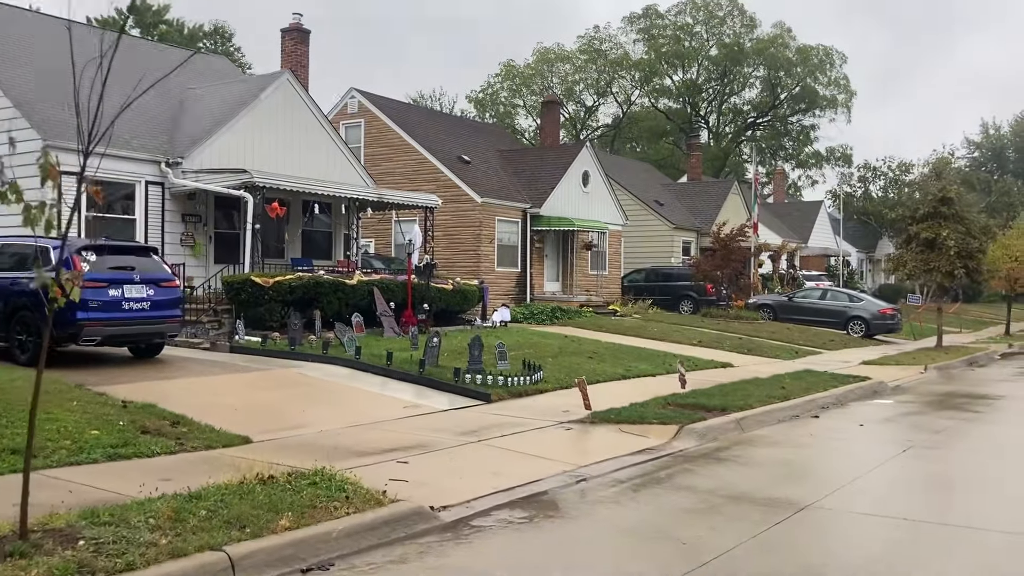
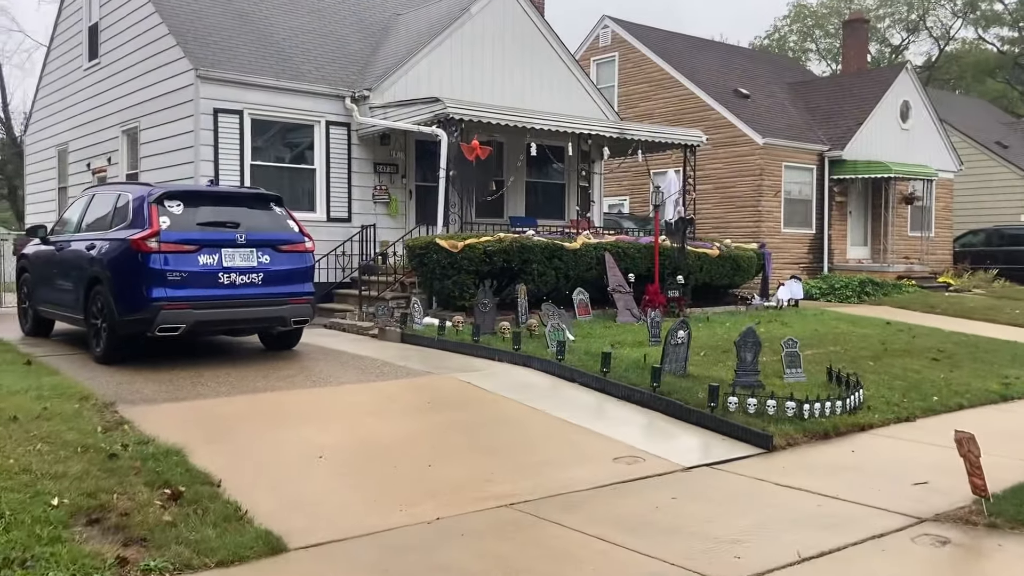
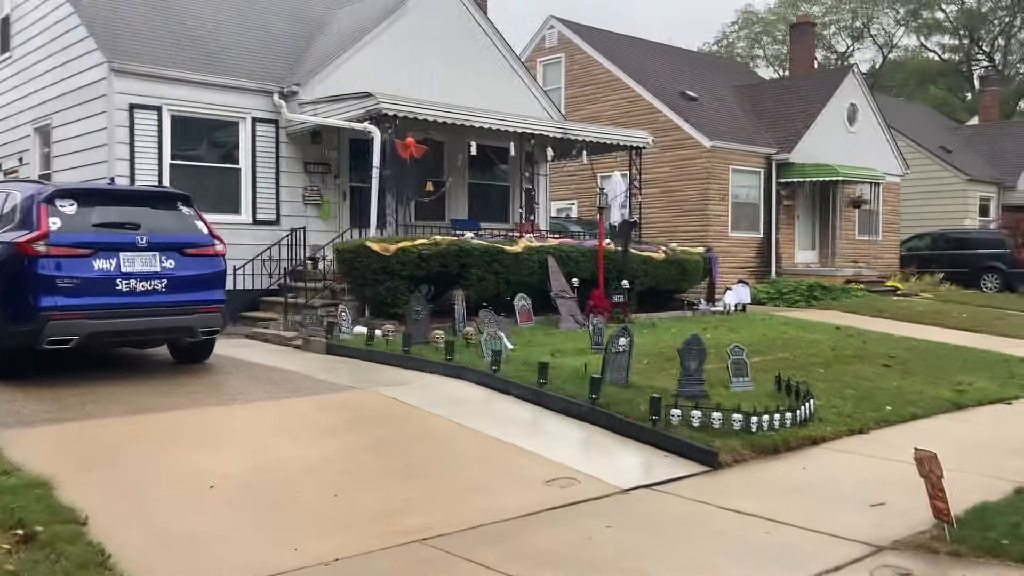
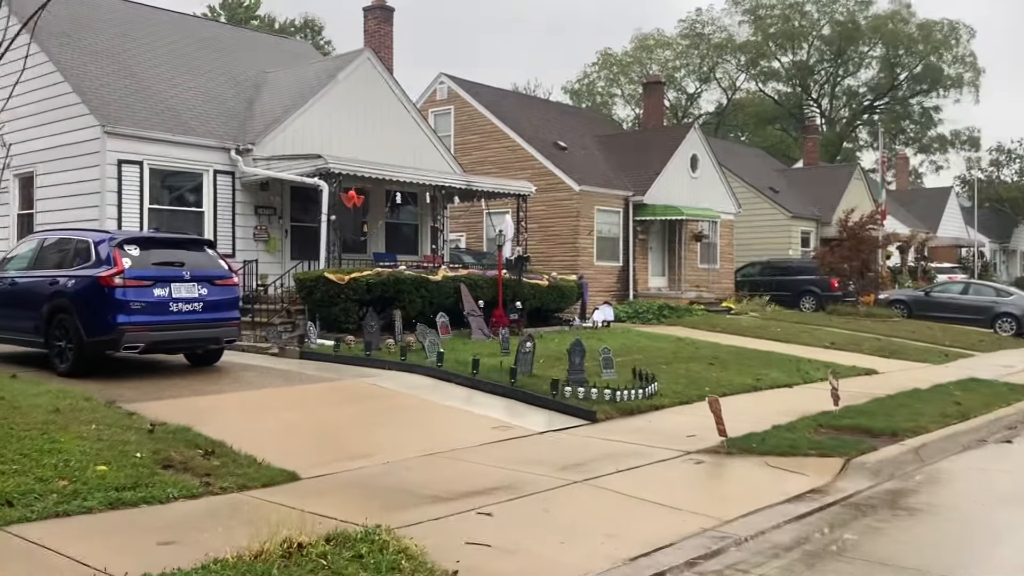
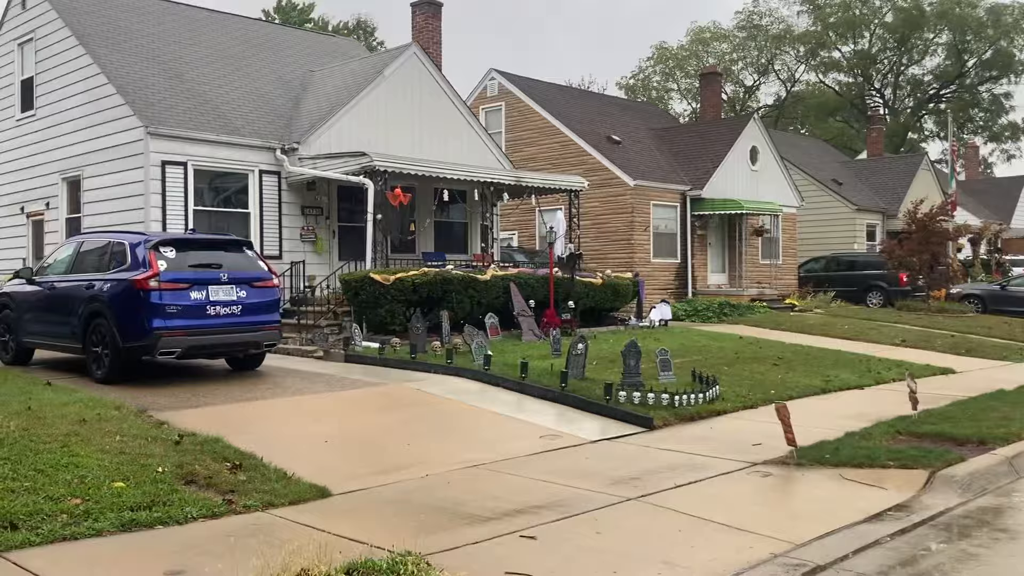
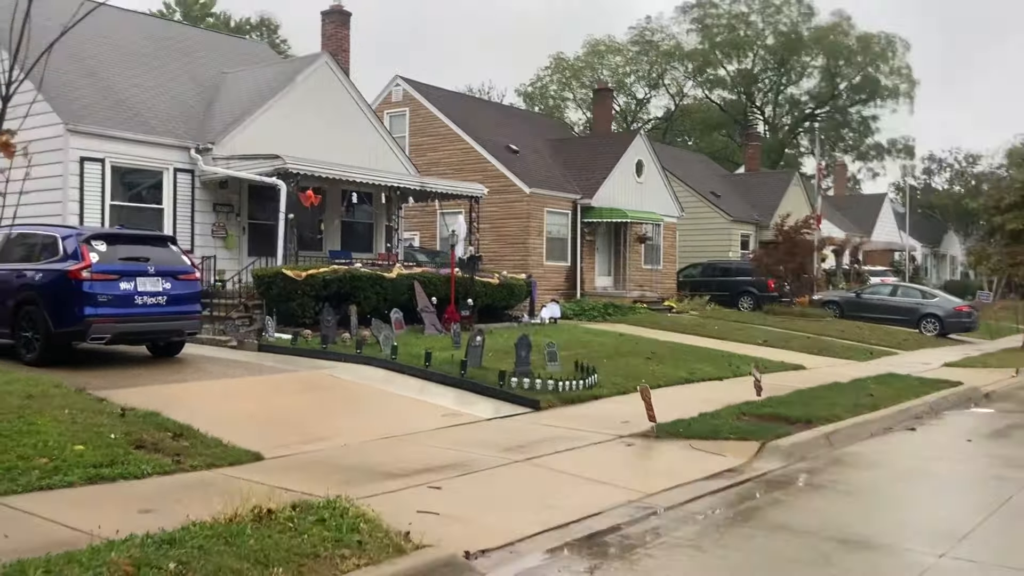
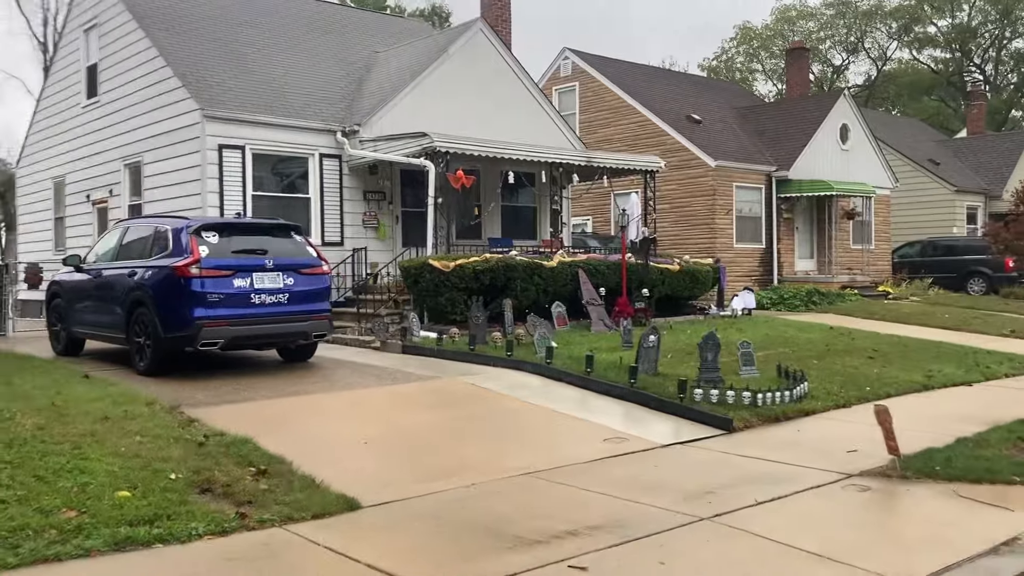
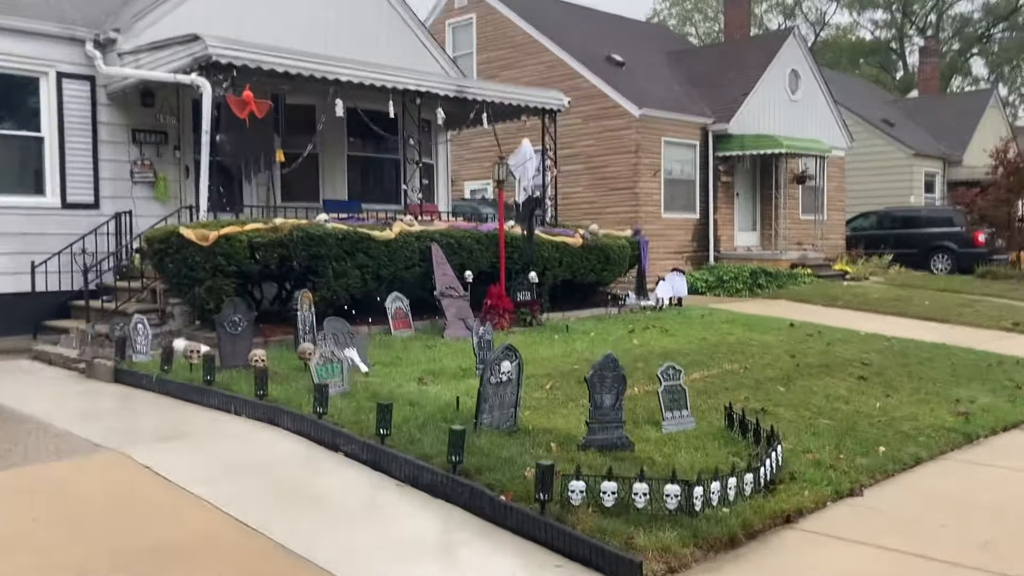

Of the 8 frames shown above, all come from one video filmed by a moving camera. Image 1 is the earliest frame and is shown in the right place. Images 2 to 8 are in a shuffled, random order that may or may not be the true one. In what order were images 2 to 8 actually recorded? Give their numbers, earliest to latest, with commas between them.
6, 4, 5, 7, 2, 3, 8
